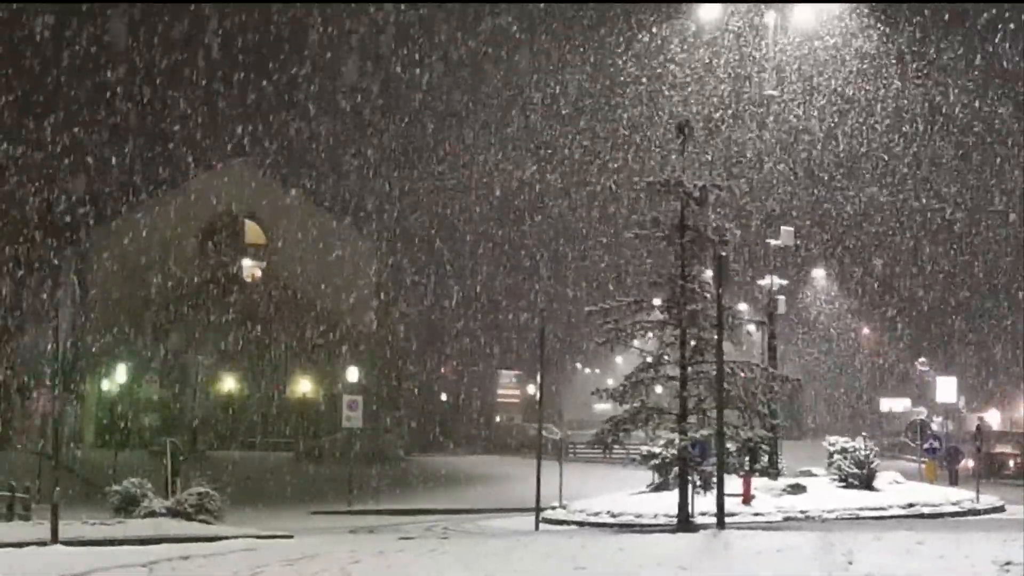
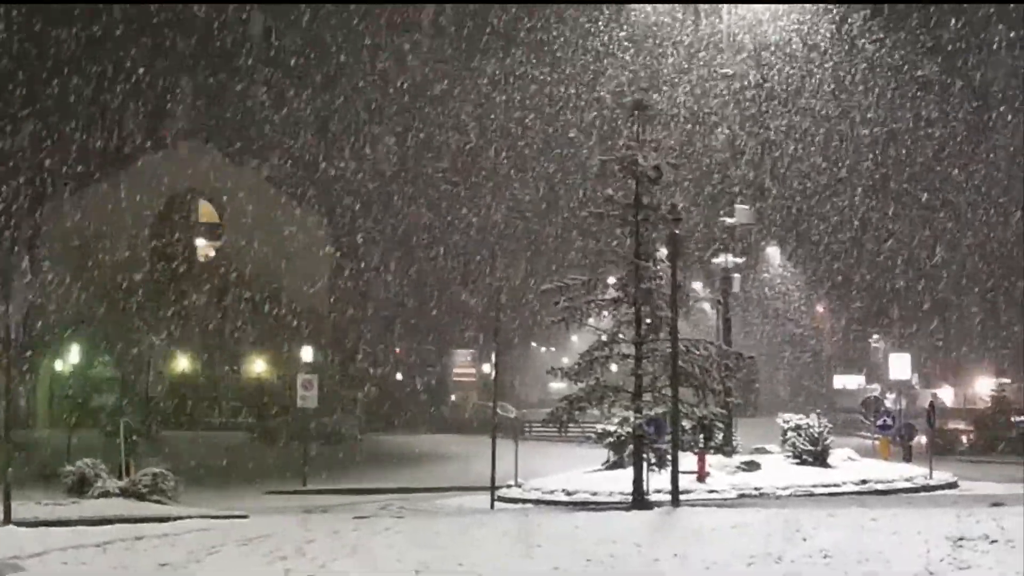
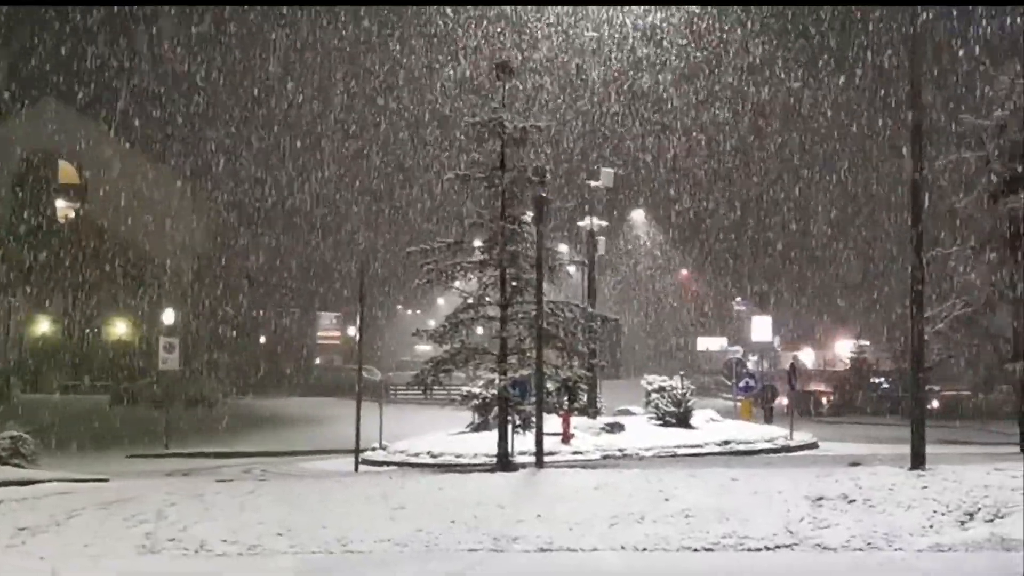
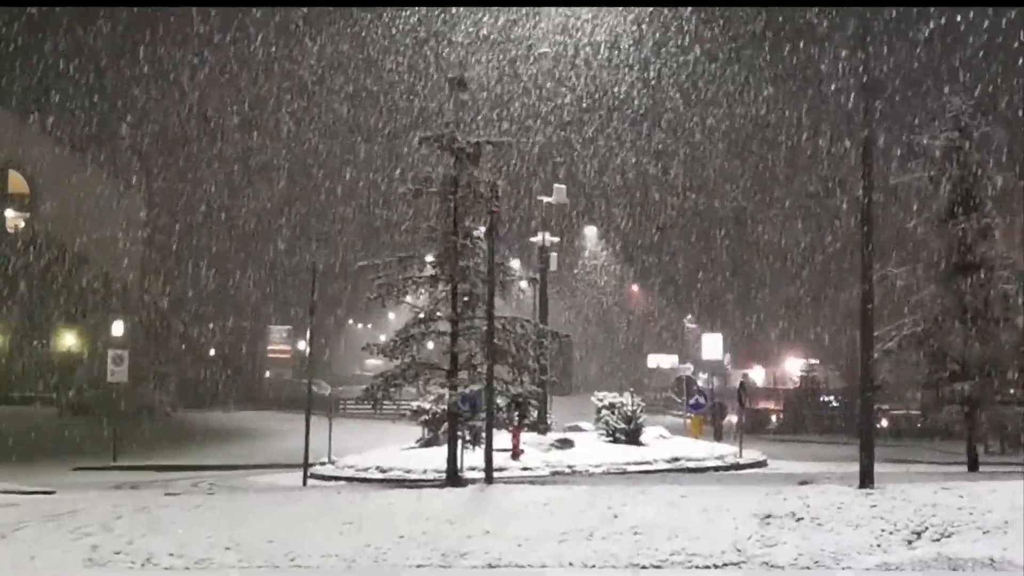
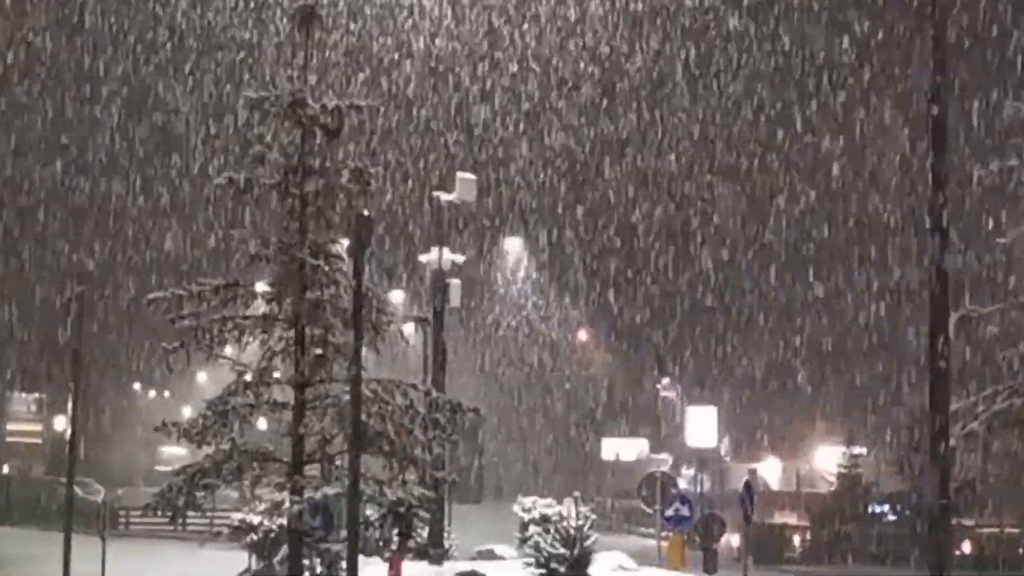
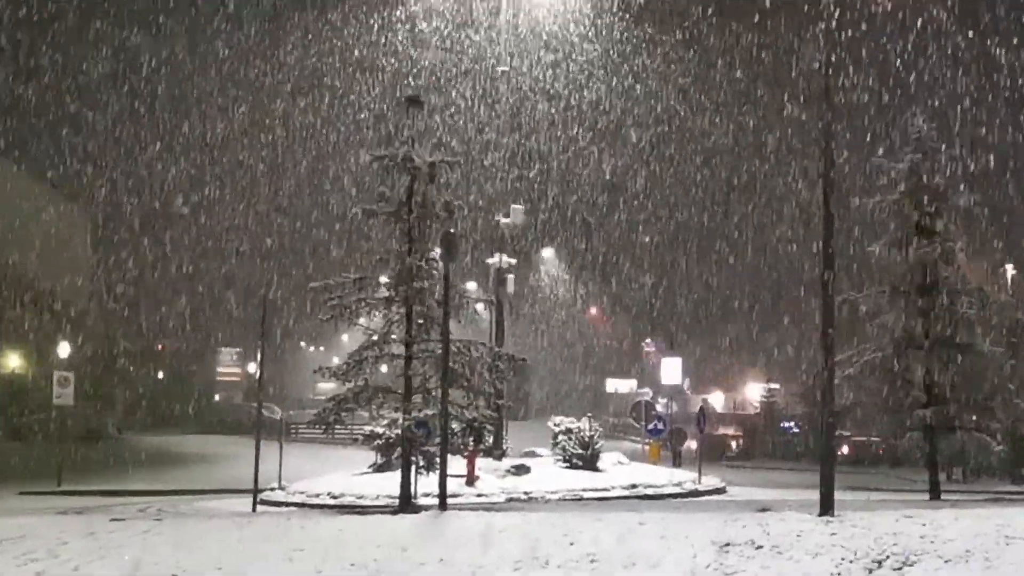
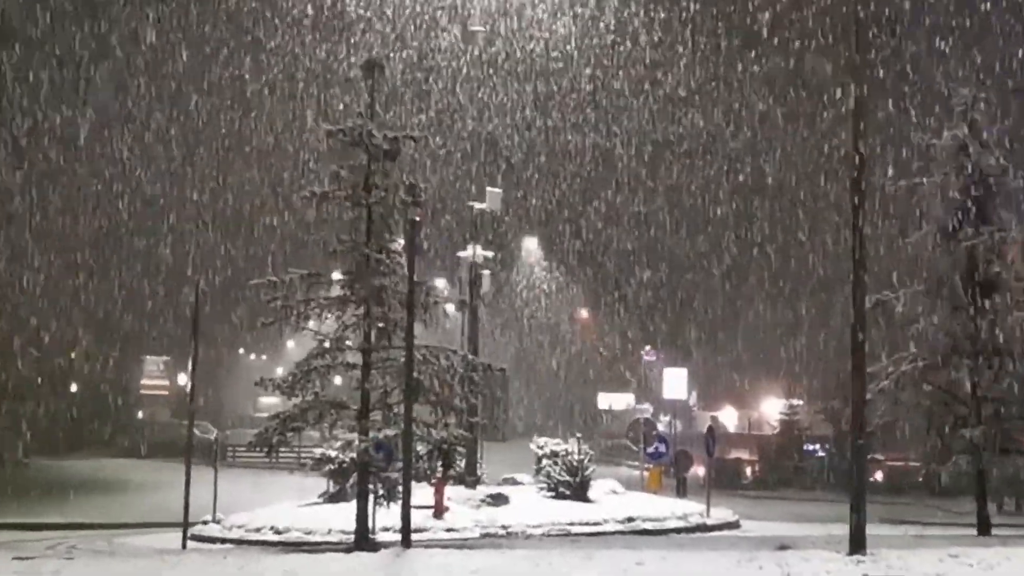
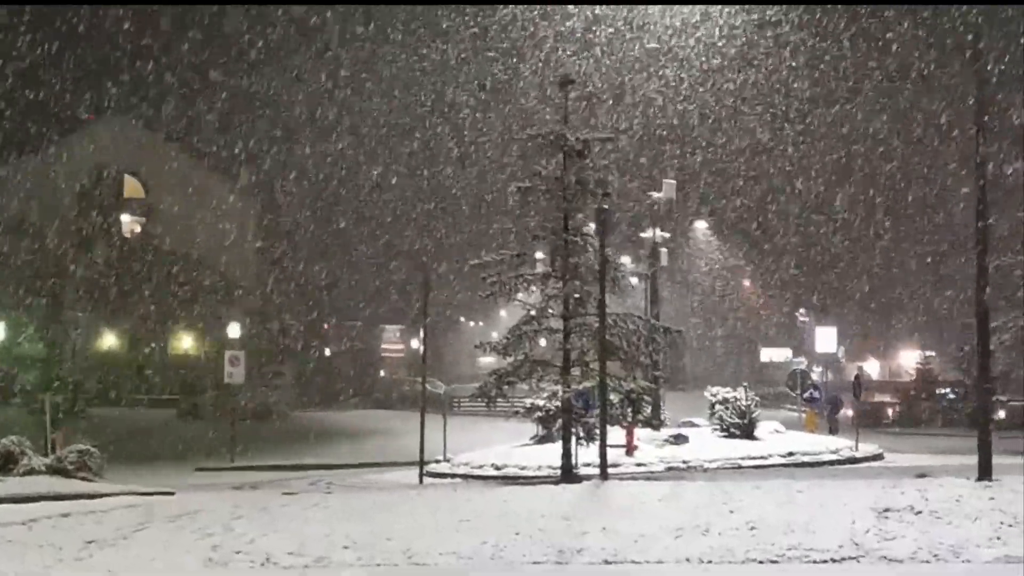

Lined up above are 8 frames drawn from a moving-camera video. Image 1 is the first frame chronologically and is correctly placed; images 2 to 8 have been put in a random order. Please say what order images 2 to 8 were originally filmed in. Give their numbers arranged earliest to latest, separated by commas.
2, 8, 3, 4, 6, 7, 5
